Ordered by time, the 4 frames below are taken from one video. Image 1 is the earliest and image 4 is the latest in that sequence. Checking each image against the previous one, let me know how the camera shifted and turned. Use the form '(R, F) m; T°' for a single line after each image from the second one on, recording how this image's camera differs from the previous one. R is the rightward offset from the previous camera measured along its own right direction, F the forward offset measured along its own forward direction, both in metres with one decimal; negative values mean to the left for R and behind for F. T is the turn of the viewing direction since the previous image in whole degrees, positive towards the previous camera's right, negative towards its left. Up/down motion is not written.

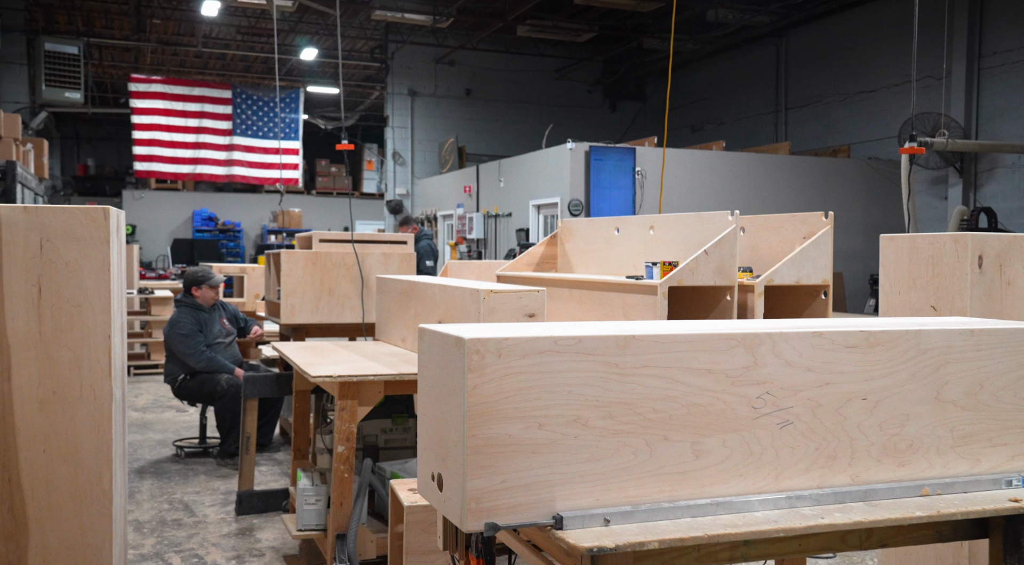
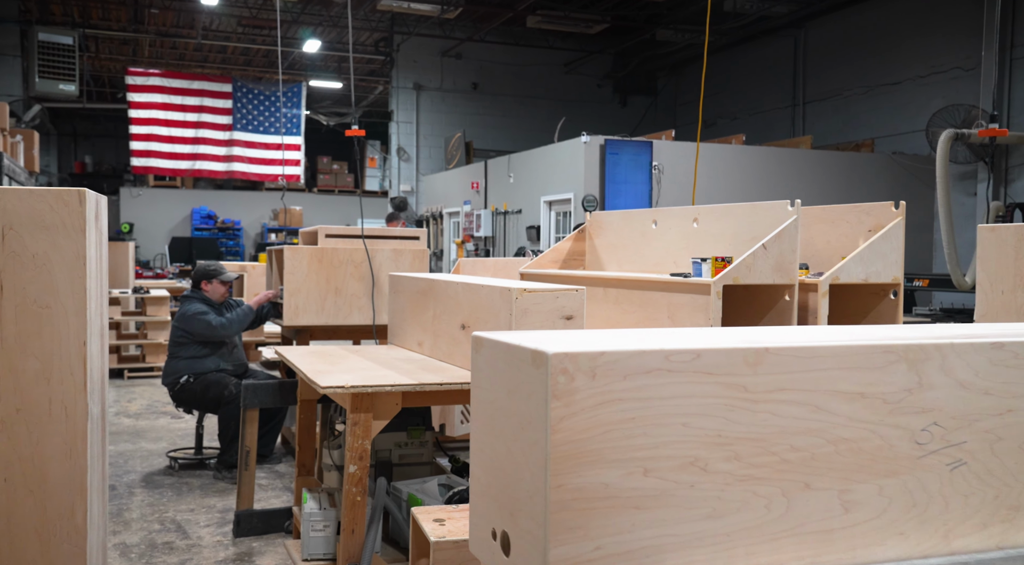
(-0.1, +0.4) m; 0°
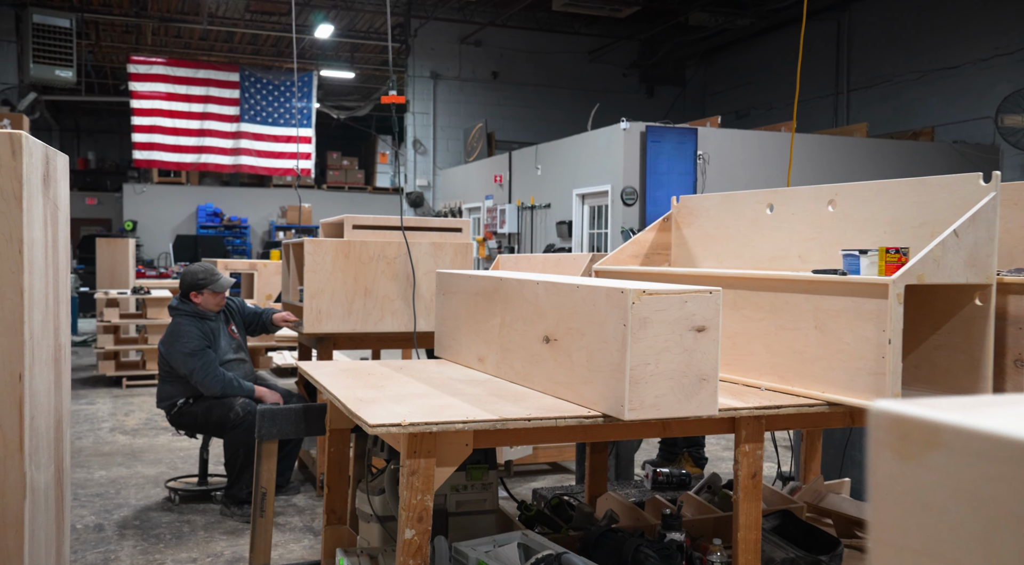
(-0.3, +0.8) m; 0°
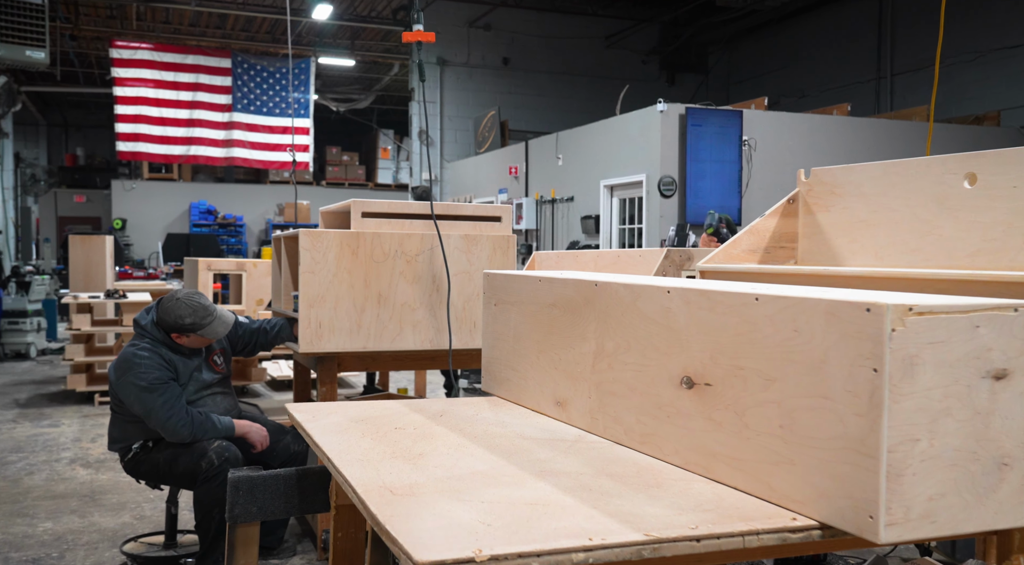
(-0.2, +1.0) m; 0°
